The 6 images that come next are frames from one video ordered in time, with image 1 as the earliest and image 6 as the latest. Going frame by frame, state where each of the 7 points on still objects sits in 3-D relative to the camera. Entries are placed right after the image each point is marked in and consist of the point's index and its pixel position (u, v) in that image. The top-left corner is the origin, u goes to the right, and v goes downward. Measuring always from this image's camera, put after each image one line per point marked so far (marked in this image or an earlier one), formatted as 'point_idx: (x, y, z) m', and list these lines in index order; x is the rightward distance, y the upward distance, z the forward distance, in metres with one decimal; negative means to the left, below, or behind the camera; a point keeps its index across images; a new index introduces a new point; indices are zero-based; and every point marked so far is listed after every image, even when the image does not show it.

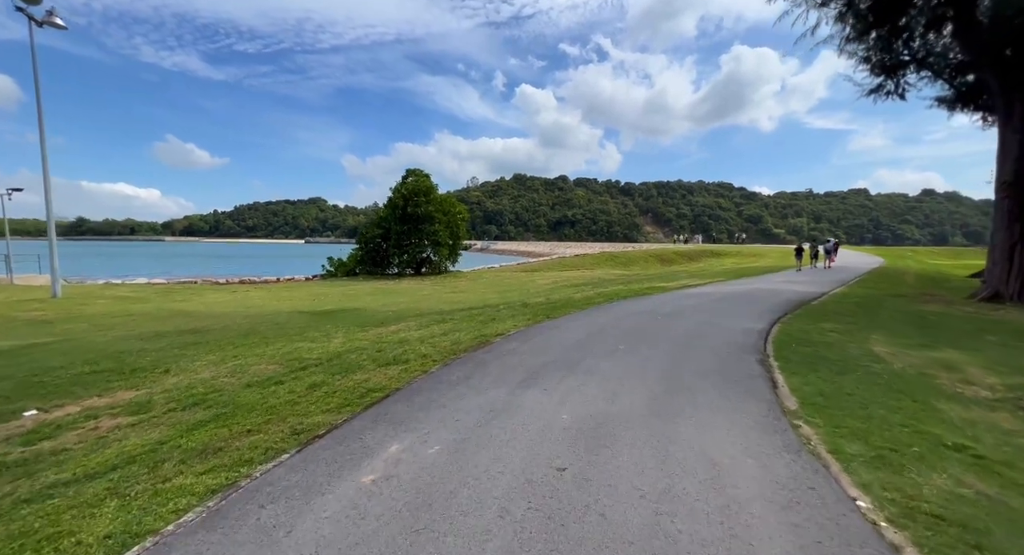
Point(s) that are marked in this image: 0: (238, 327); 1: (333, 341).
0: (-7.3, -1.3, +12.4) m
1: (-3.8, -1.4, +9.9) m
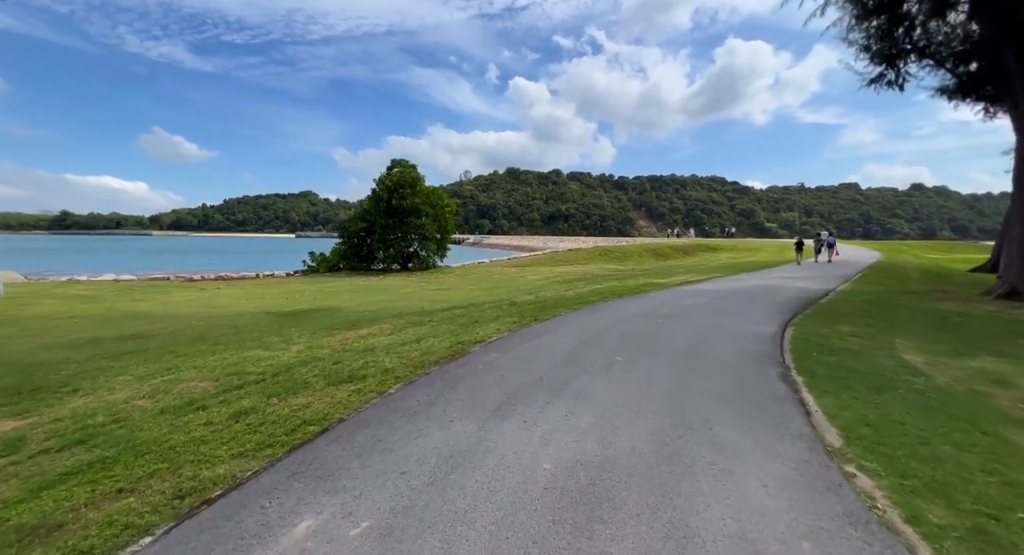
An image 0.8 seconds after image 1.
0: (-7.6, -1.3, +11.1) m
1: (-4.1, -1.3, +8.7) m
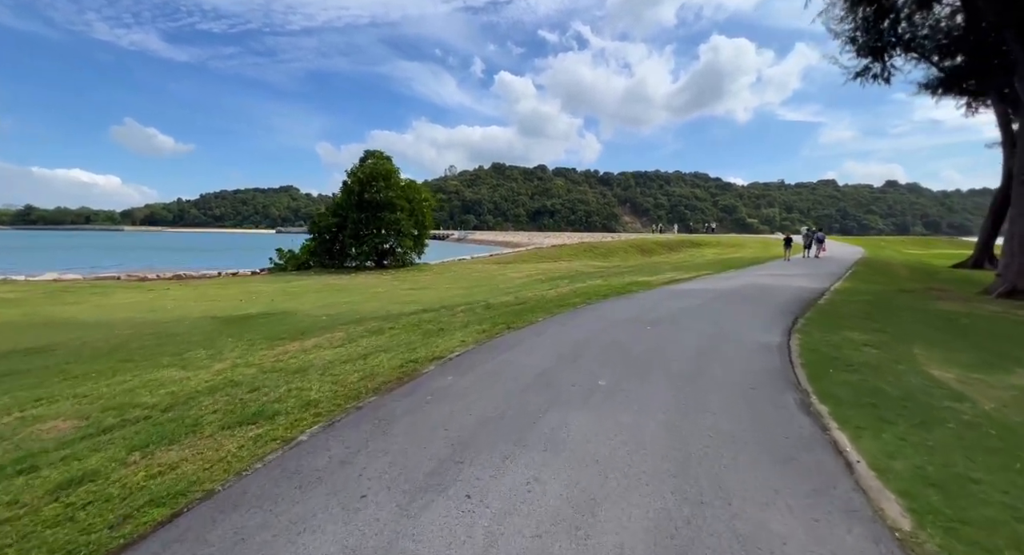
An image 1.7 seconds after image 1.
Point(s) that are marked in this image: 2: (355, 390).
0: (-8.3, -1.3, +9.5) m
1: (-4.7, -1.4, +7.2) m
2: (-1.9, -1.3, +5.5) m
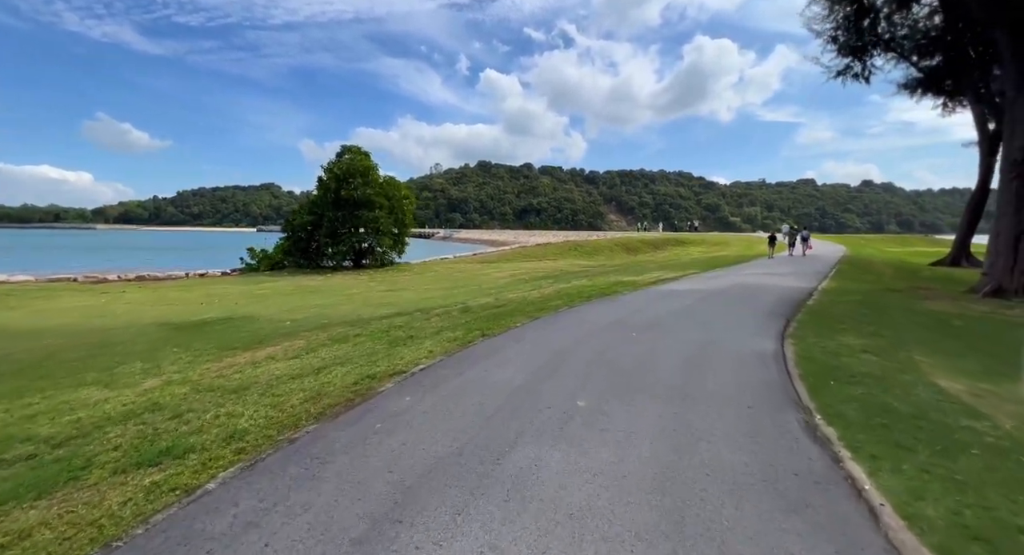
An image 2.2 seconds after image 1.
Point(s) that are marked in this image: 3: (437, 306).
0: (-8.7, -1.4, +8.5) m
1: (-5.1, -1.5, +6.3) m
2: (-2.2, -1.4, +4.7) m
3: (-2.4, -0.9, +15.0) m
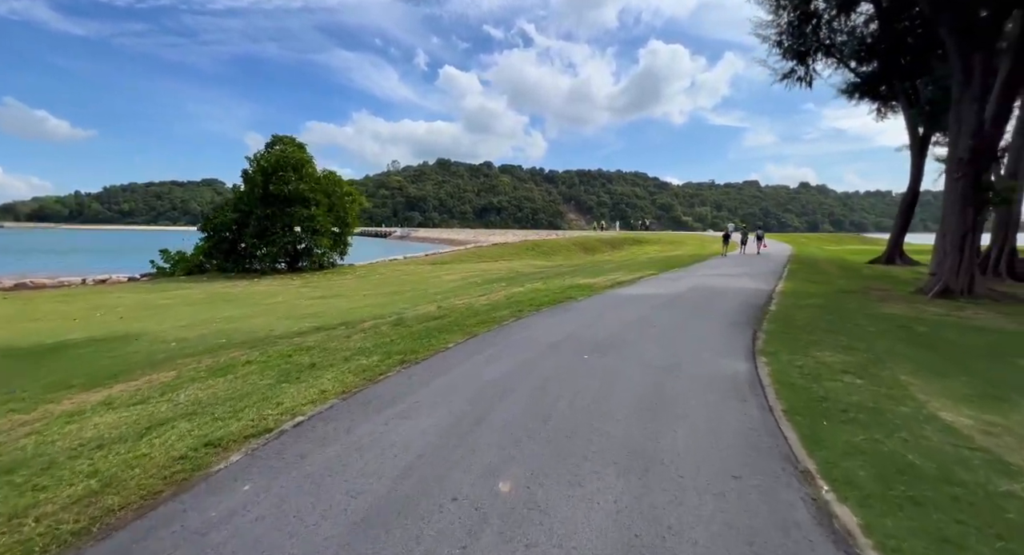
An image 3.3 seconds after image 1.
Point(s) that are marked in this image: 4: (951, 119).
0: (-9.8, -1.6, +6.2) m
1: (-6.0, -1.7, +4.3) m
2: (-3.0, -1.6, +2.9) m
3: (-4.1, -1.1, +13.1) m
4: (+18.3, +6.6, +19.3) m
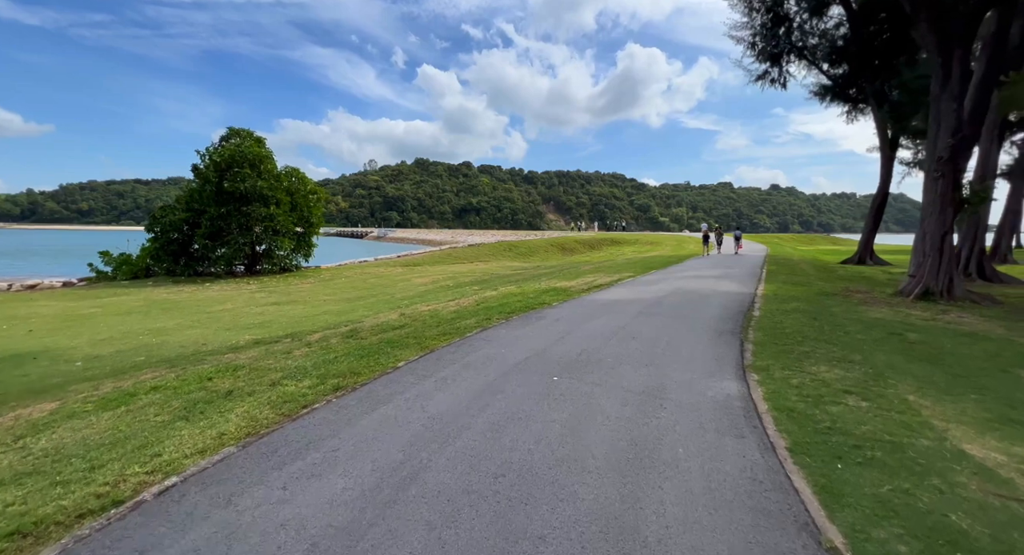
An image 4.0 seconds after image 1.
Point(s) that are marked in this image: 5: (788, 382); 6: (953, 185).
0: (-10.3, -1.8, +4.6) m
1: (-6.4, -1.9, +2.9) m
2: (-3.4, -1.8, +1.7) m
3: (-4.9, -1.3, +11.8) m
4: (+17.1, +6.5, +19.0) m
5: (+4.1, -1.5, +6.9) m
6: (+16.9, +3.6, +17.9) m
